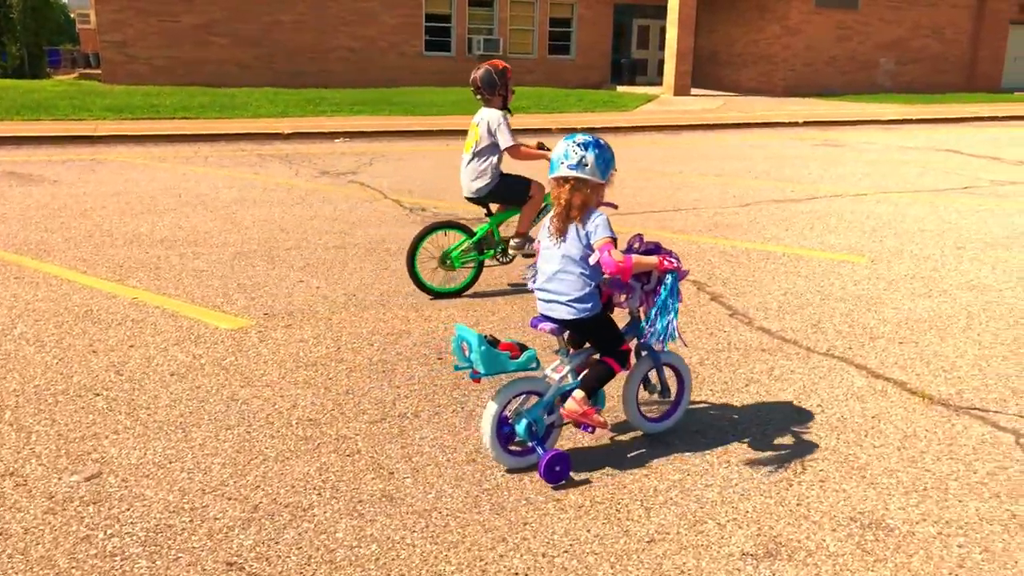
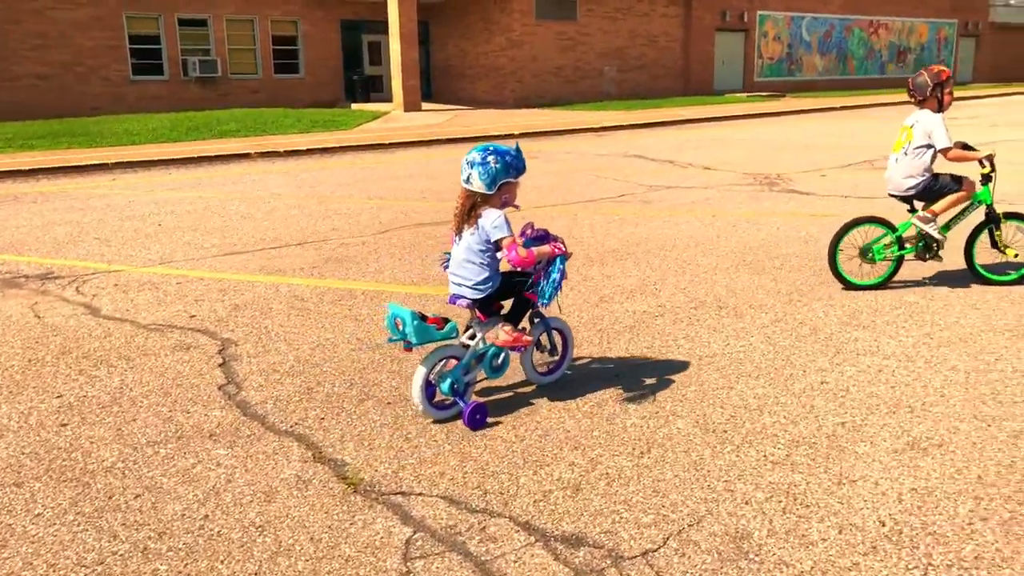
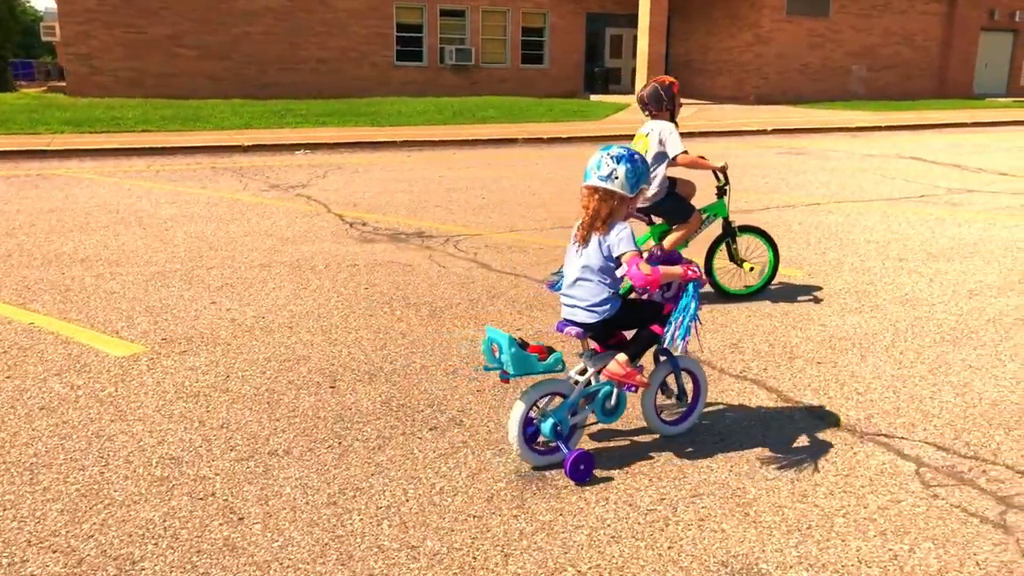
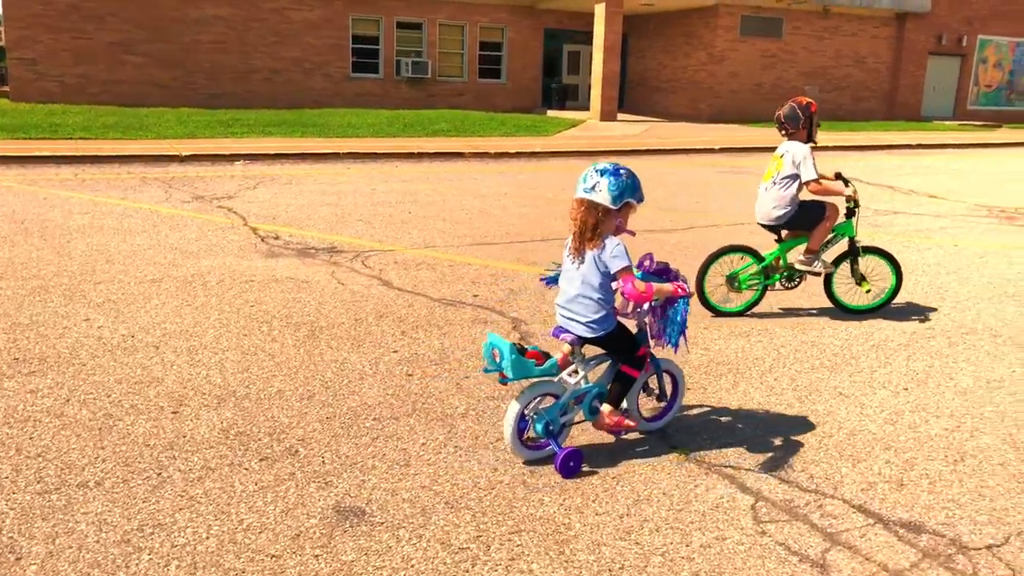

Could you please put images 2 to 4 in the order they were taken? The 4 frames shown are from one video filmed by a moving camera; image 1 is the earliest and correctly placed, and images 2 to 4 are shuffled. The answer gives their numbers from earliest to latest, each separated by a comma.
3, 4, 2
